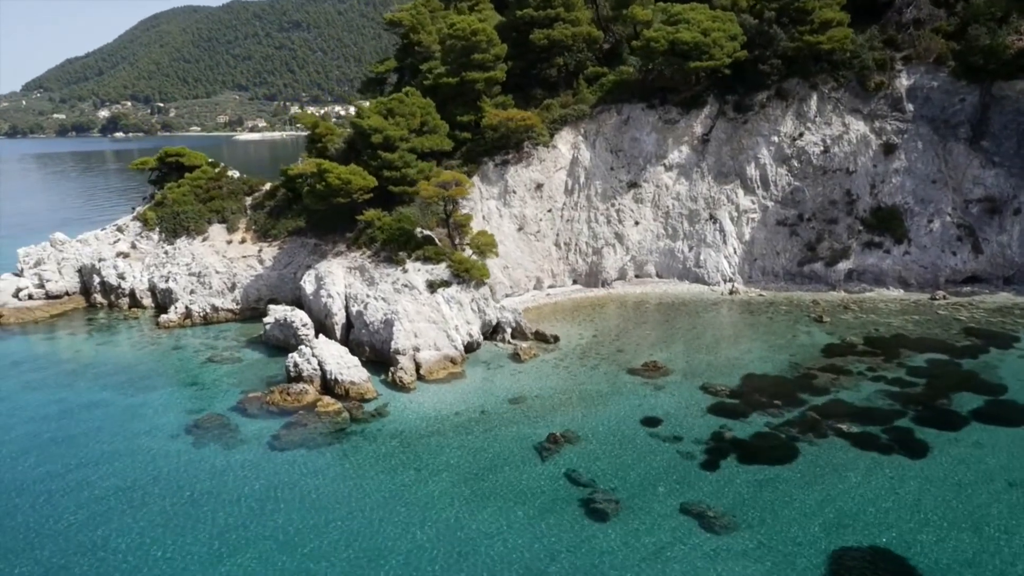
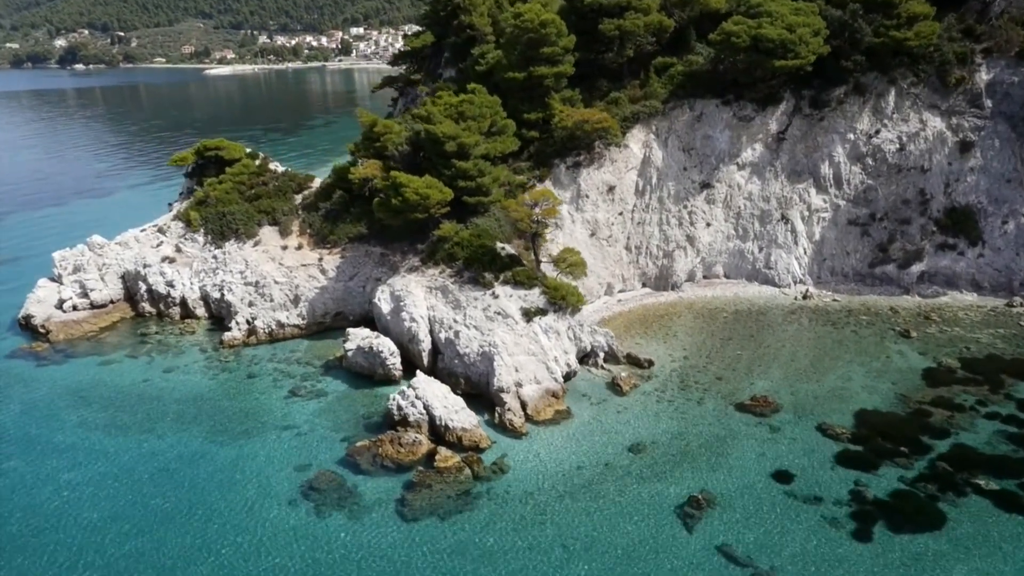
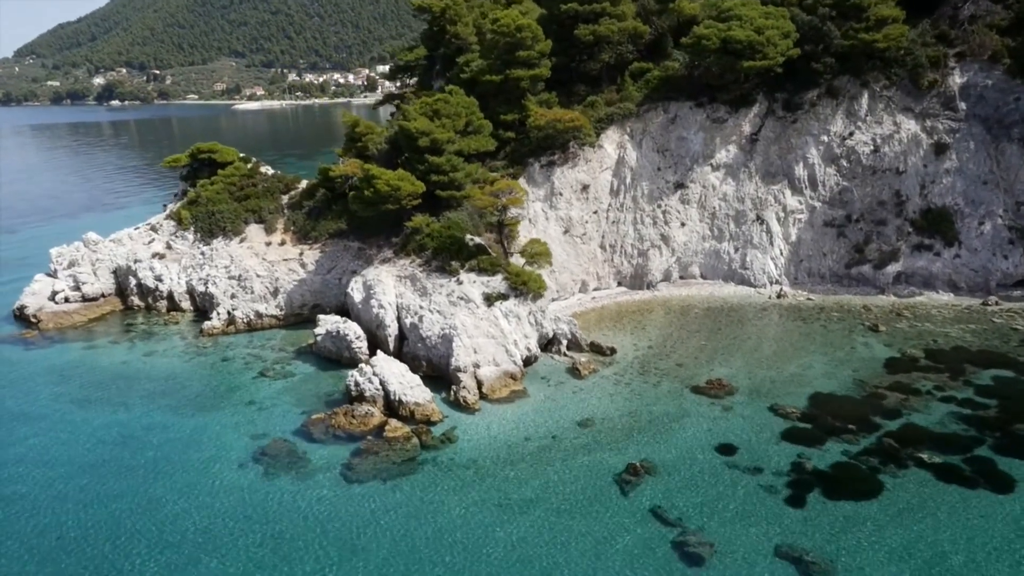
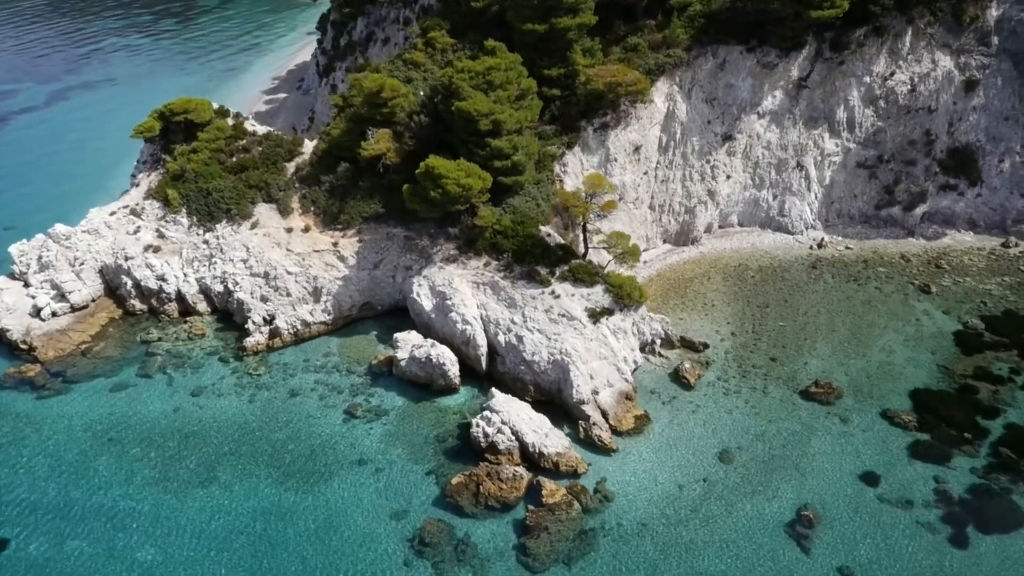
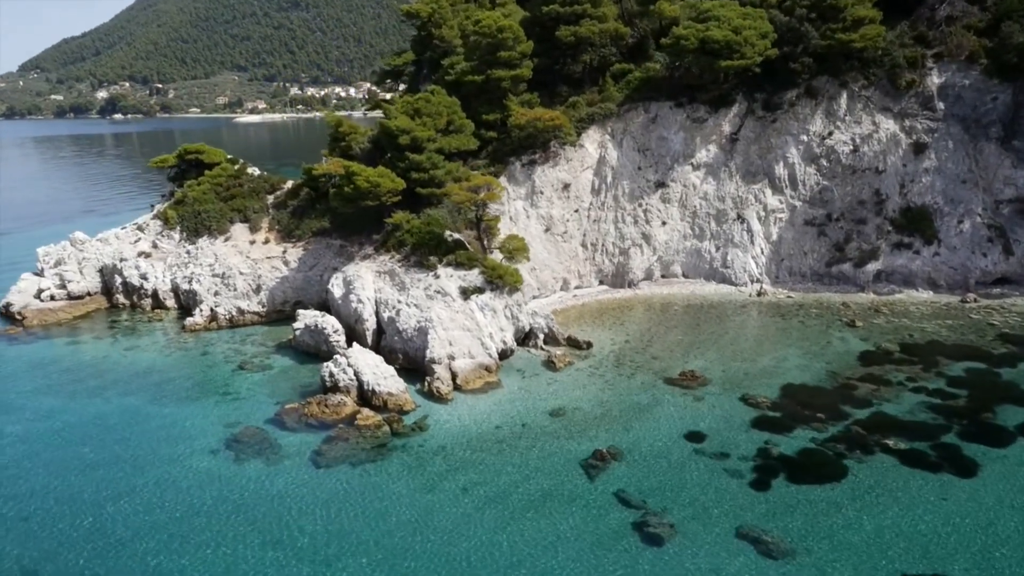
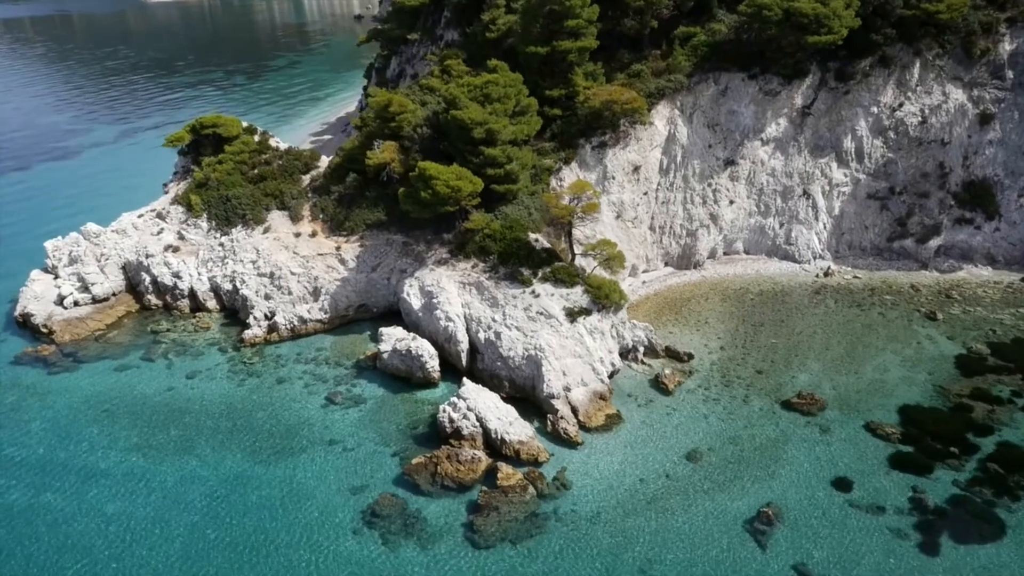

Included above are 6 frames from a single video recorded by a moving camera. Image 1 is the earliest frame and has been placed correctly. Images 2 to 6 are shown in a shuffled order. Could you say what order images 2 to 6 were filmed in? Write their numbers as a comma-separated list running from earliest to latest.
5, 3, 2, 6, 4
